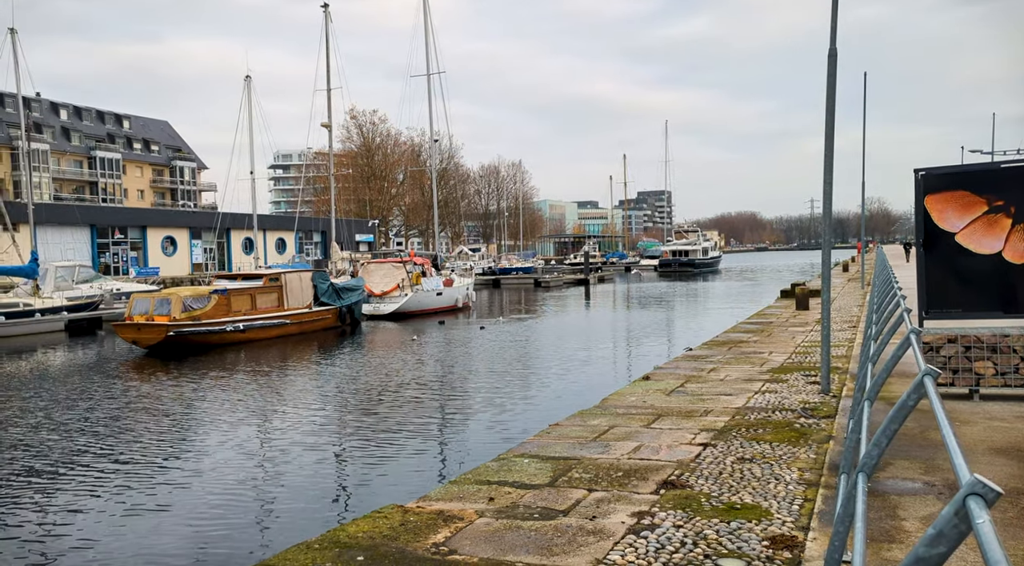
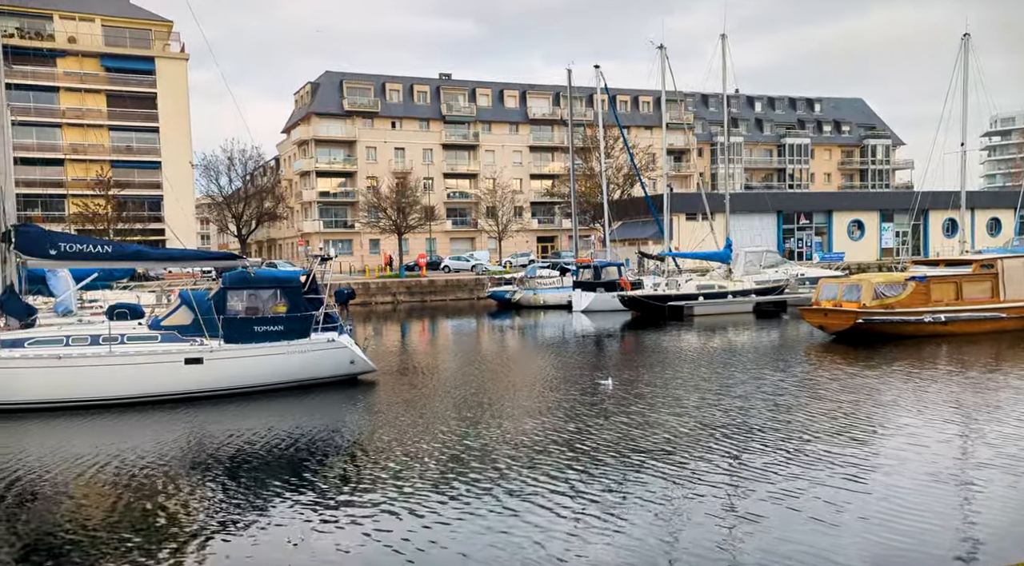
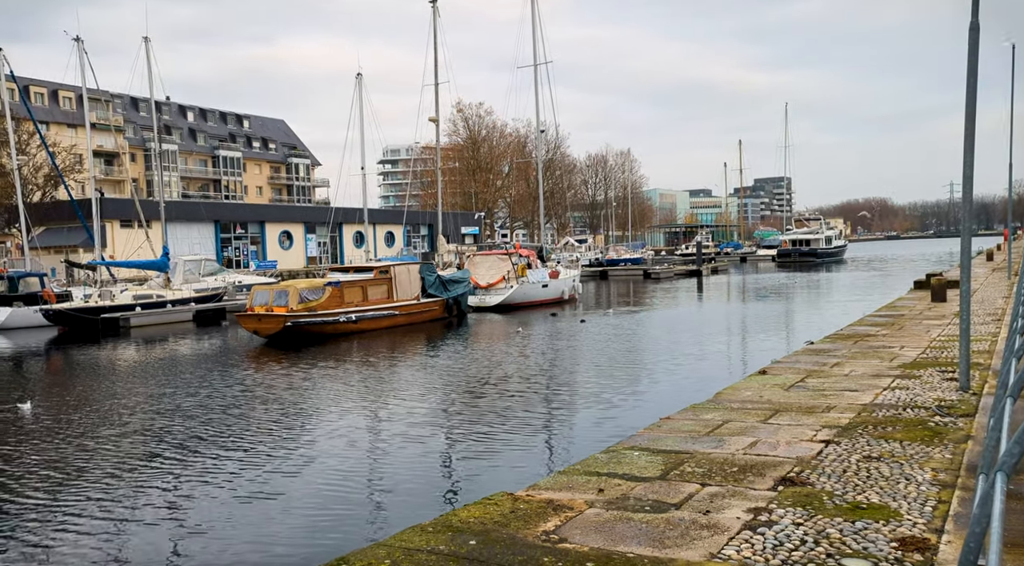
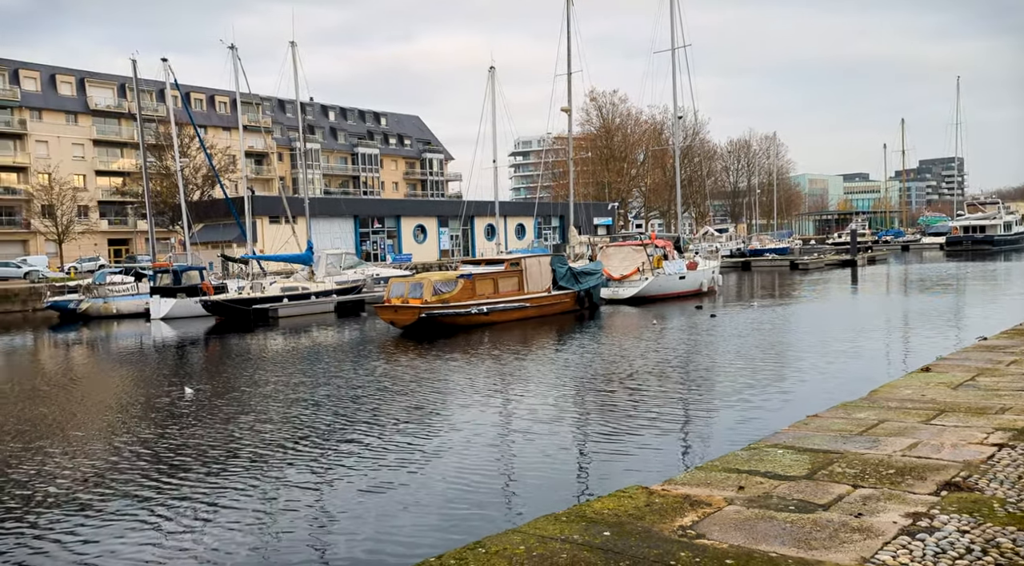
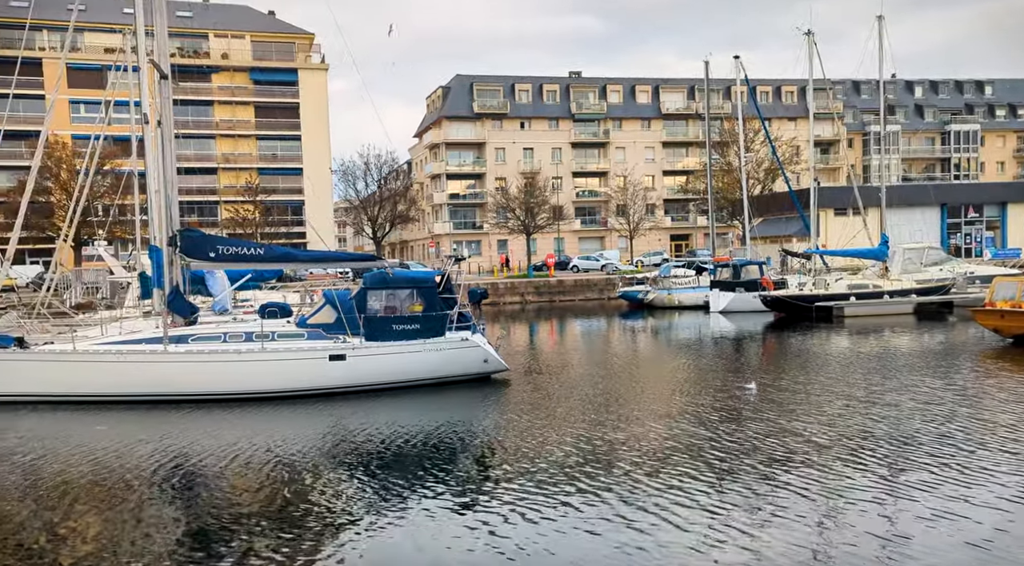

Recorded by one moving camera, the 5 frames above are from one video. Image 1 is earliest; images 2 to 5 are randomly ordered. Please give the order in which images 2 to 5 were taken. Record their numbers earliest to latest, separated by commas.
3, 4, 2, 5
